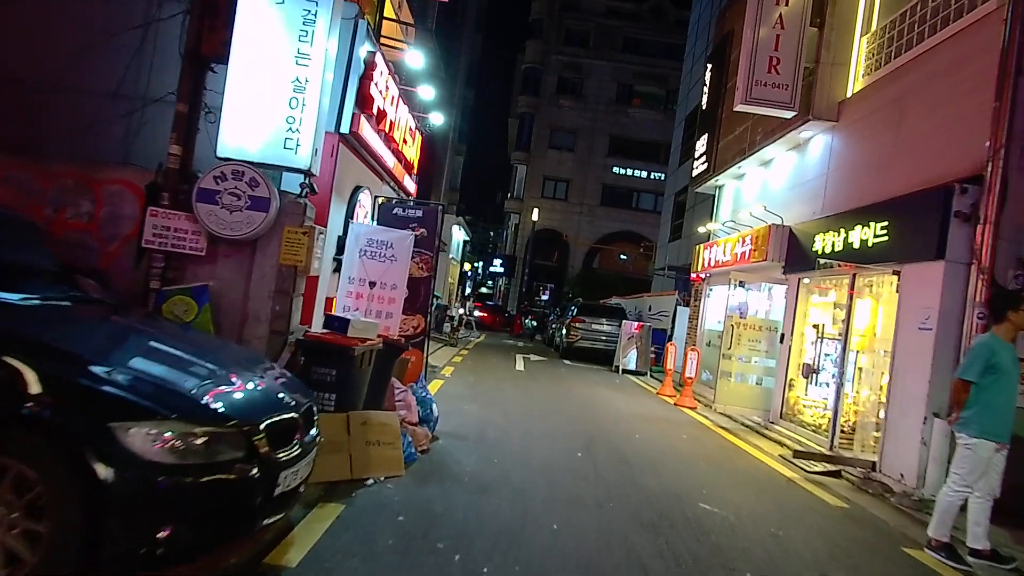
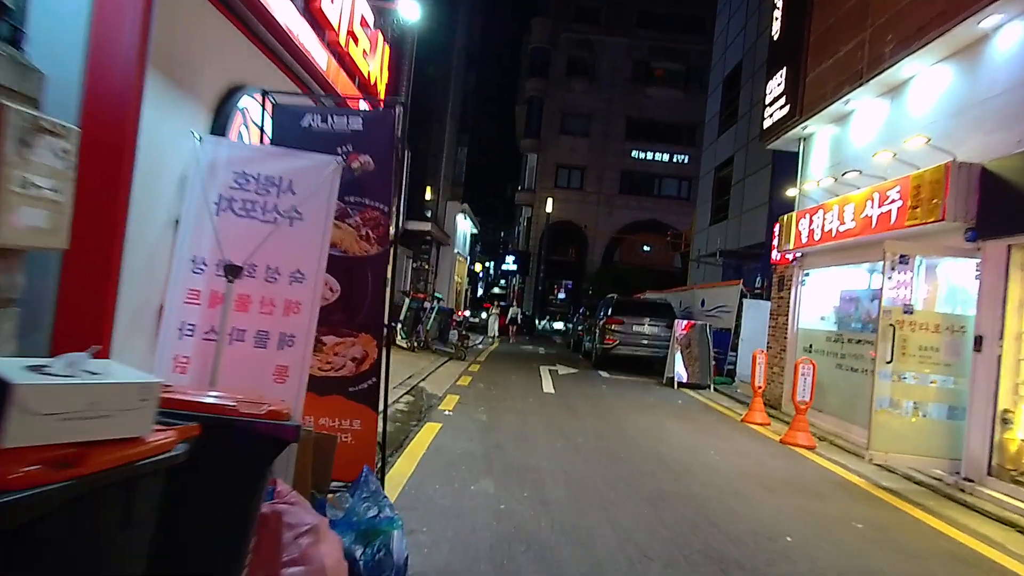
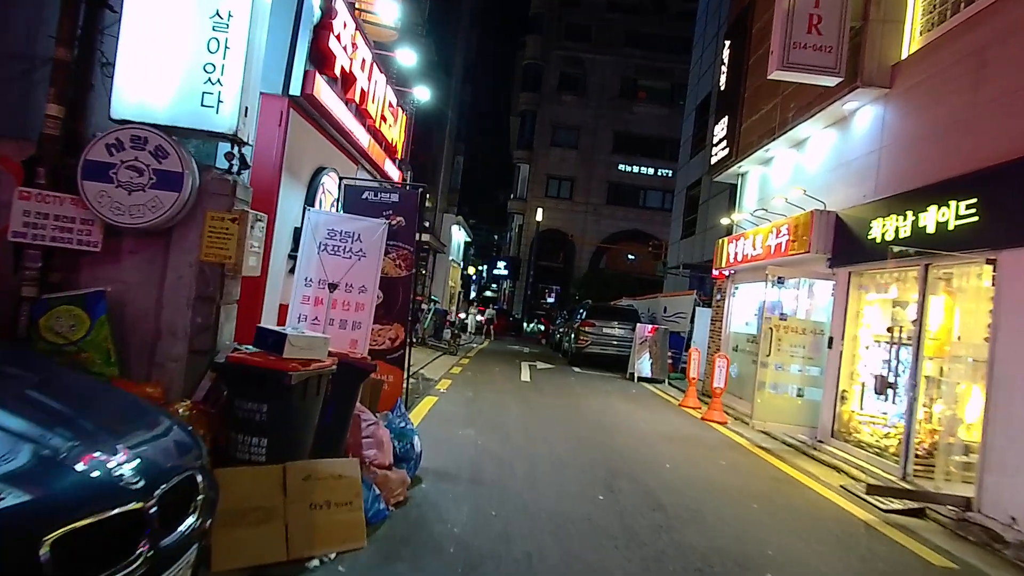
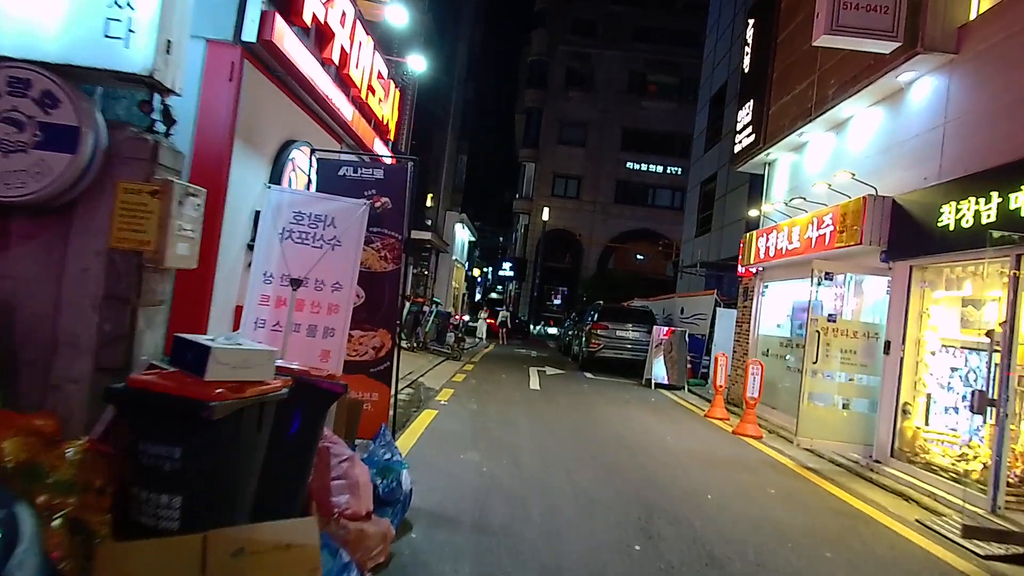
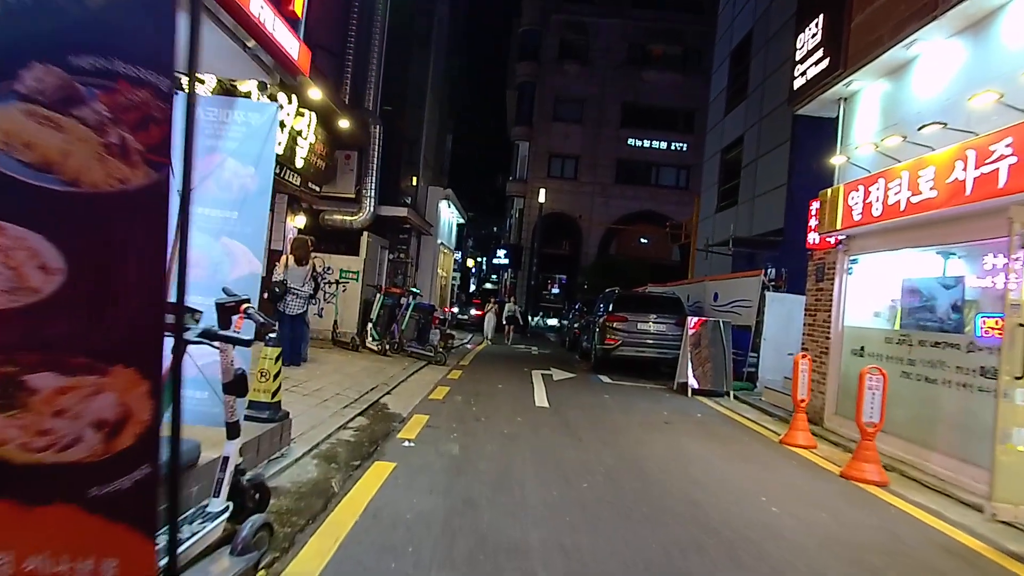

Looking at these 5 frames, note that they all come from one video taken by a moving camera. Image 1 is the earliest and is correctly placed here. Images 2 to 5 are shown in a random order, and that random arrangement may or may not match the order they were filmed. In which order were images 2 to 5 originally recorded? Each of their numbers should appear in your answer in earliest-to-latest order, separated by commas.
3, 4, 2, 5
